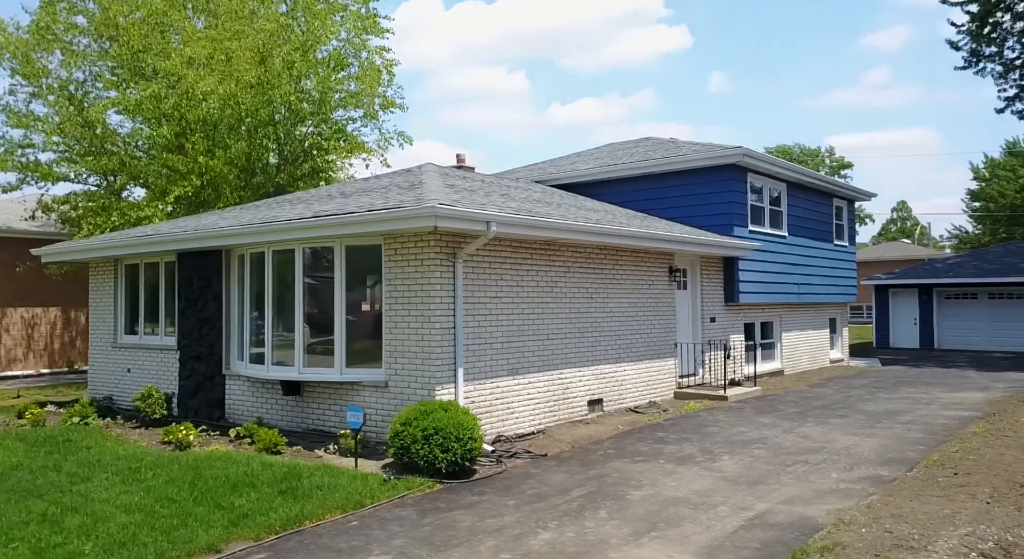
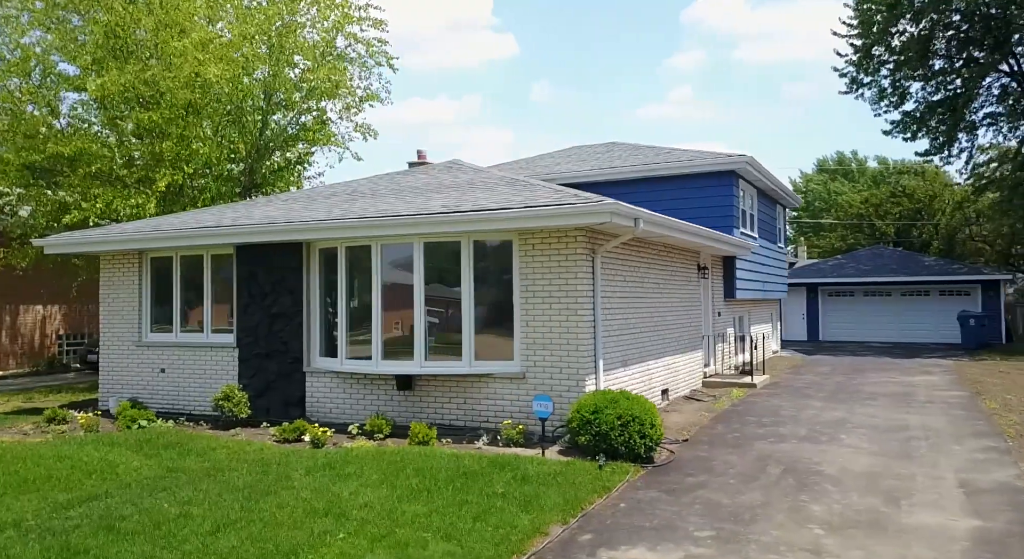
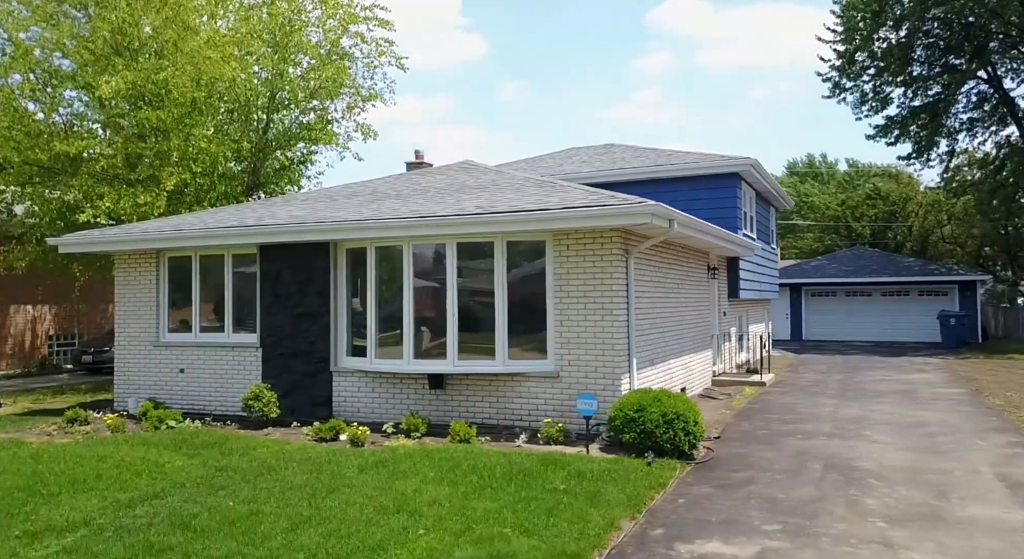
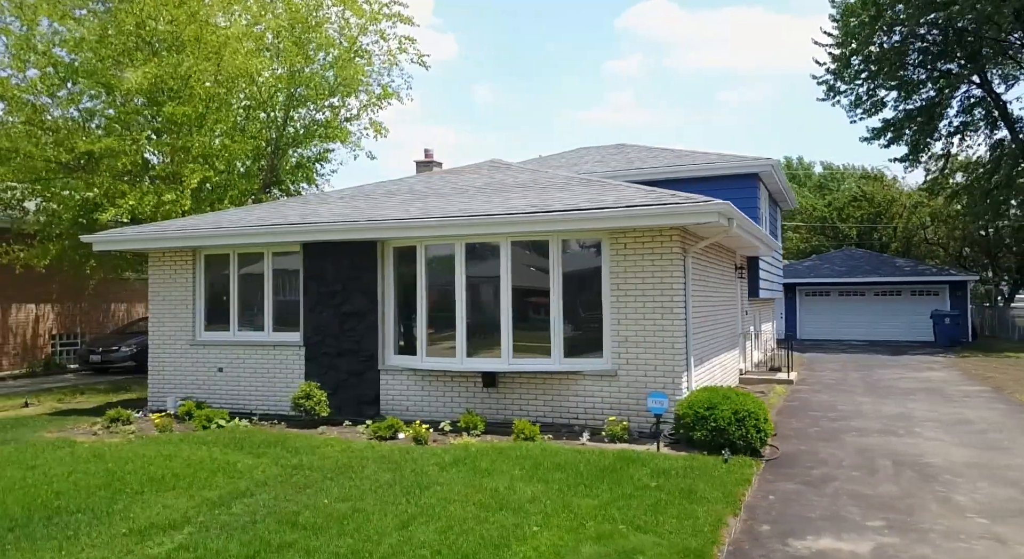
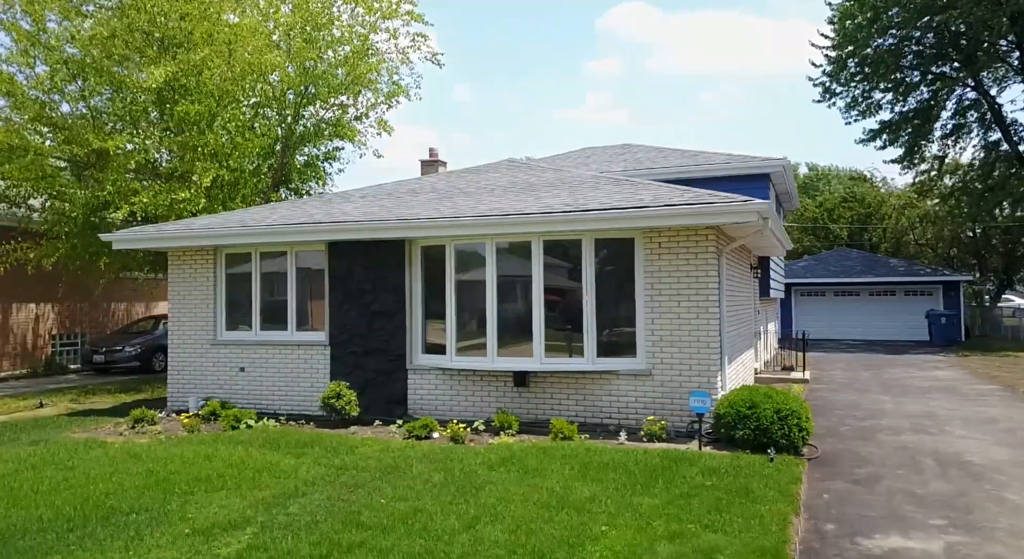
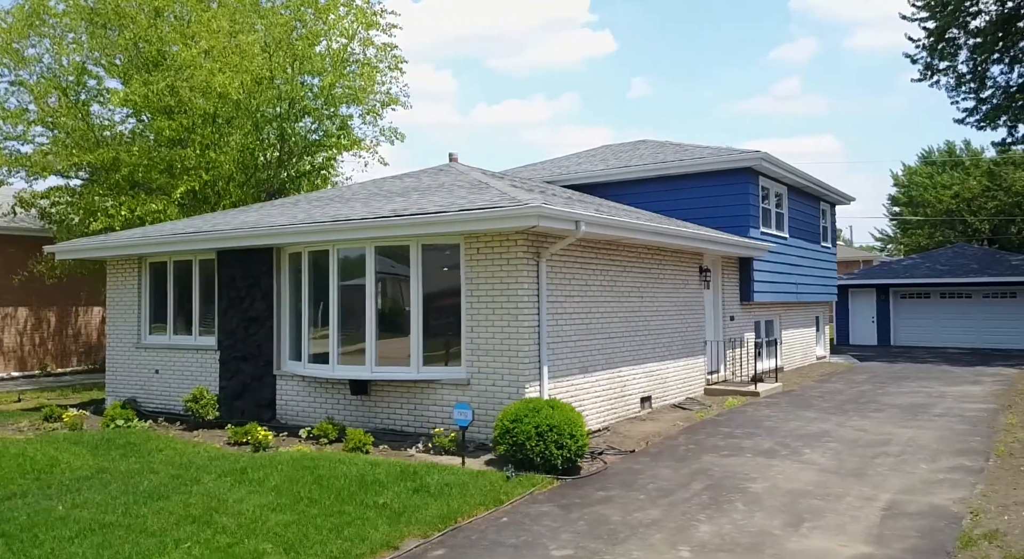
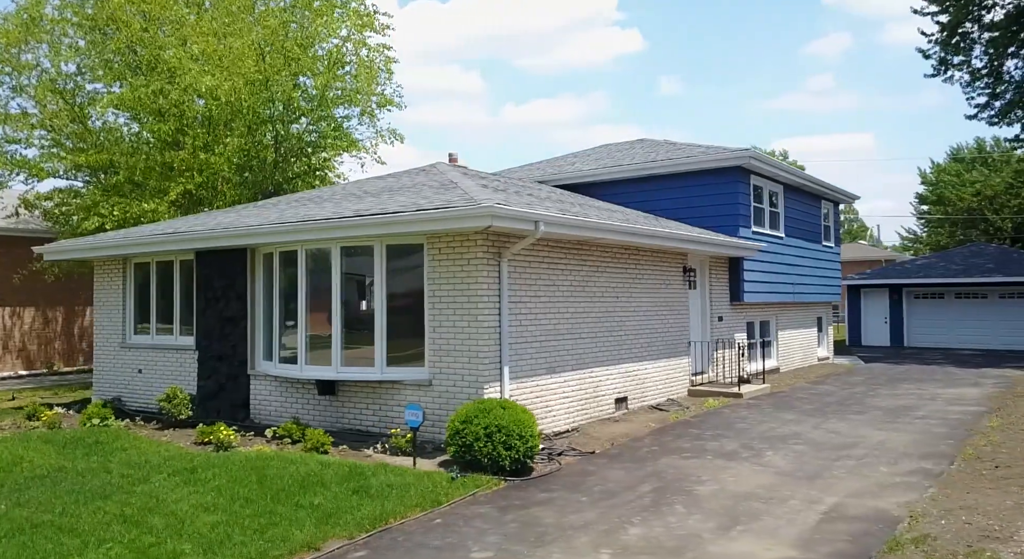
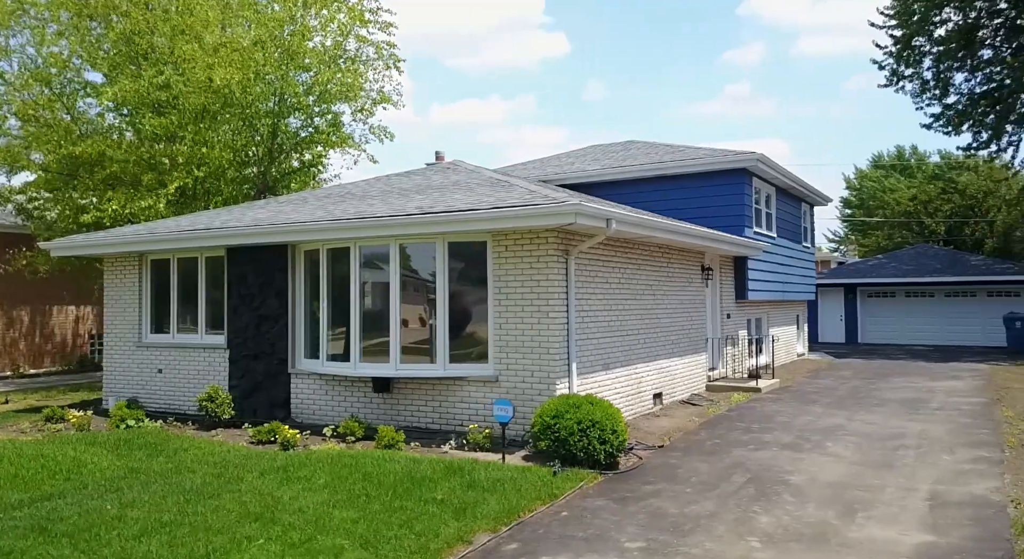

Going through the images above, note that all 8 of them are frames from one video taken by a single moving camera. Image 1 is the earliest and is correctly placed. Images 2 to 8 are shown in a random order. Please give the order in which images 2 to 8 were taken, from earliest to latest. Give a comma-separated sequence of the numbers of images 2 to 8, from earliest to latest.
7, 6, 8, 2, 3, 4, 5
